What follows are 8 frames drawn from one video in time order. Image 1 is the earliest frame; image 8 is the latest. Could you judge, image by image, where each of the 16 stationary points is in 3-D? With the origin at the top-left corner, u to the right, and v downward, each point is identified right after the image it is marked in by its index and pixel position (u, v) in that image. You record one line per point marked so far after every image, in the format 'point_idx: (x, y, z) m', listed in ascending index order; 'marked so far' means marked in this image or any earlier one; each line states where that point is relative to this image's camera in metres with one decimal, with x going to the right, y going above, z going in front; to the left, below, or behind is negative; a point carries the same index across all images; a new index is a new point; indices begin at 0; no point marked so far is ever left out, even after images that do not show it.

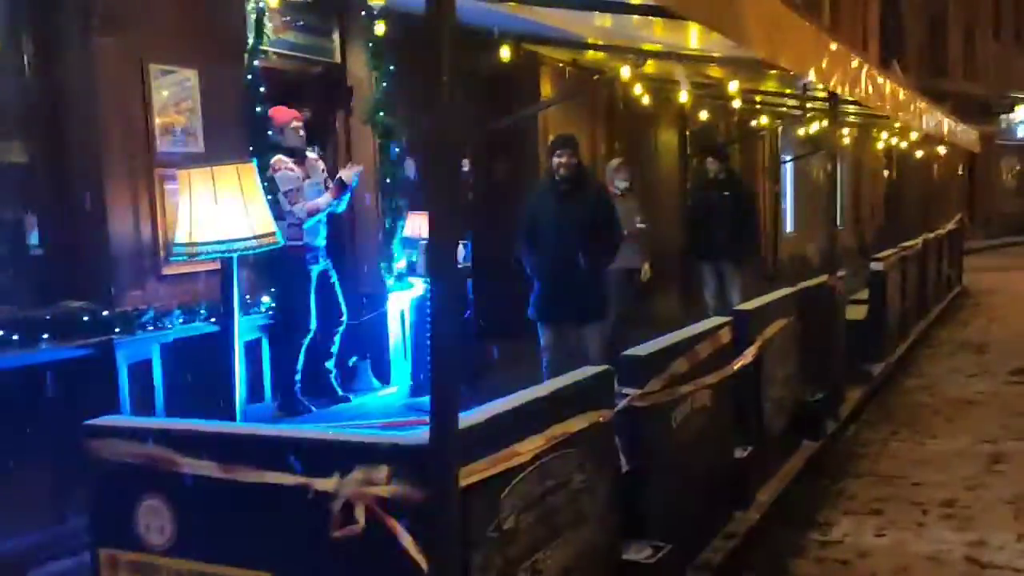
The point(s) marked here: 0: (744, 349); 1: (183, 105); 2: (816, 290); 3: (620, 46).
0: (+1.2, -0.3, +4.7) m
1: (-1.9, +1.1, +5.4) m
2: (+2.0, 0.0, +6.3) m
3: (+0.8, +1.8, +6.9) m
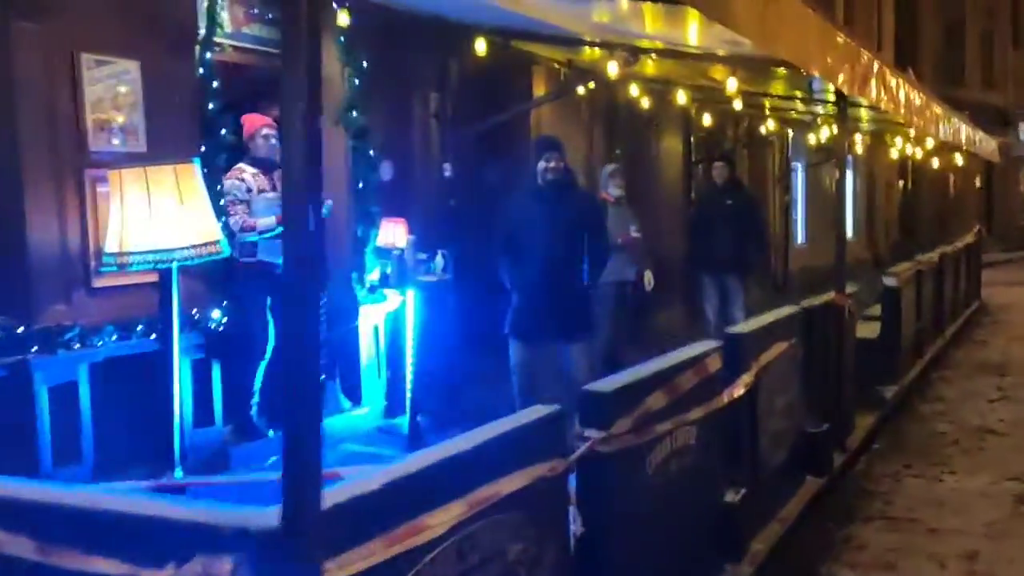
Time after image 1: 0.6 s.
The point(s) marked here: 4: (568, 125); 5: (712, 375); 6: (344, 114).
0: (+1.0, -0.4, +4.2) m
1: (-2.0, +1.0, +4.9) m
2: (+1.9, -0.1, +5.7) m
3: (+0.7, +1.7, +6.4) m
4: (+0.6, +1.6, +9.3) m
5: (+0.8, -0.4, +3.8) m
6: (-1.1, +1.2, +6.4) m
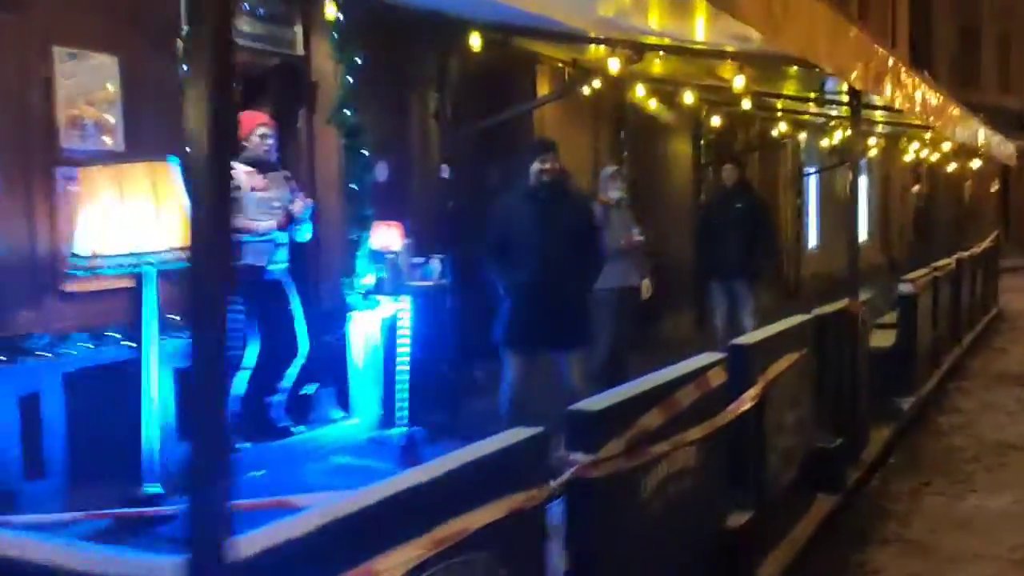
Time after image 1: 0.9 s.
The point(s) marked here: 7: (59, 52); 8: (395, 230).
0: (+1.0, -0.4, +3.9) m
1: (-2.1, +1.0, +4.7) m
2: (+1.9, -0.2, +5.4) m
3: (+0.7, +1.6, +6.1) m
4: (+0.6, +1.5, +9.1) m
5: (+0.8, -0.4, +3.6) m
6: (-1.1, +1.2, +6.2) m
7: (-2.2, +1.1, +4.5) m
8: (-0.8, +0.4, +6.3) m
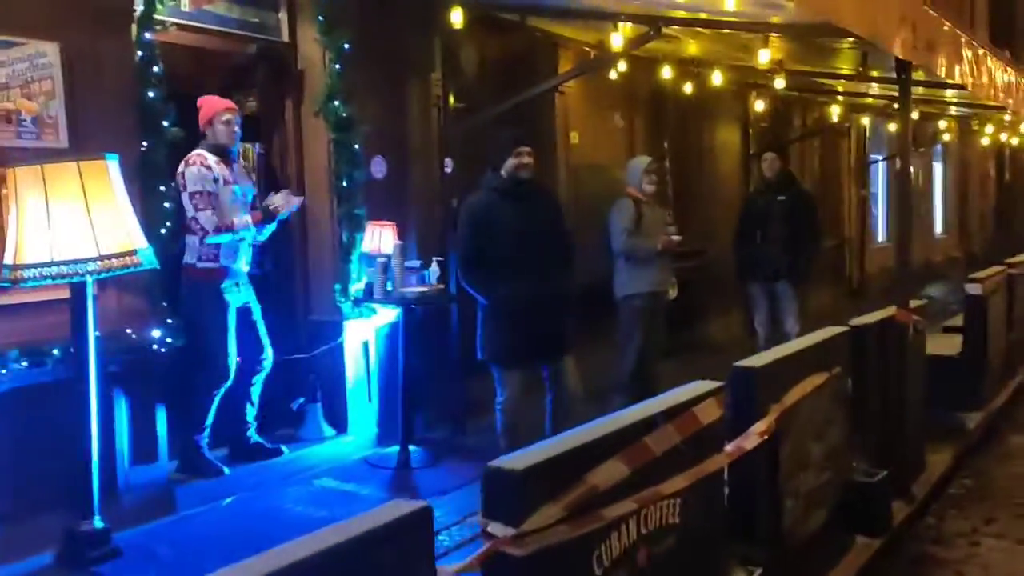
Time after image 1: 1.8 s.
0: (+0.8, -0.5, +3.2) m
1: (-2.2, +0.9, +4.2) m
2: (+1.8, -0.2, +4.7) m
3: (+0.7, +1.6, +5.5) m
4: (+0.8, +1.5, +8.4) m
5: (+0.6, -0.4, +2.9) m
6: (-1.1, +1.1, +5.6) m
7: (-2.3, +1.1, +4.1) m
8: (-0.8, +0.3, +5.7) m
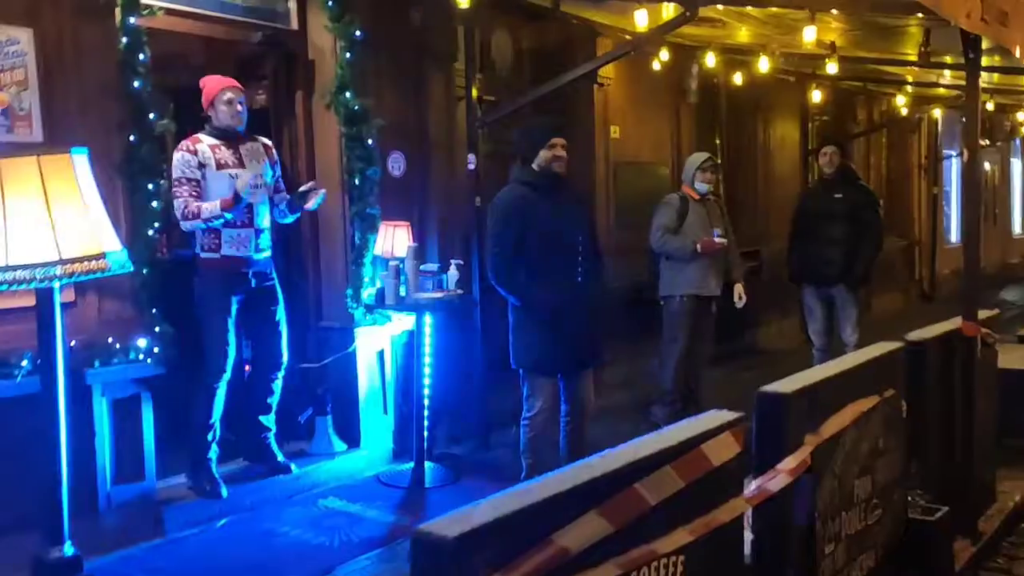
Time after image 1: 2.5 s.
0: (+0.8, -0.5, +2.7) m
1: (-2.1, +0.9, +3.9) m
2: (+1.9, -0.2, +4.1) m
3: (+0.8, +1.6, +5.0) m
4: (+1.1, +1.5, +7.9) m
5: (+0.5, -0.5, +2.4) m
6: (-1.0, +1.1, +5.3) m
7: (-2.3, +1.1, +3.8) m
8: (-0.6, +0.3, +5.3) m
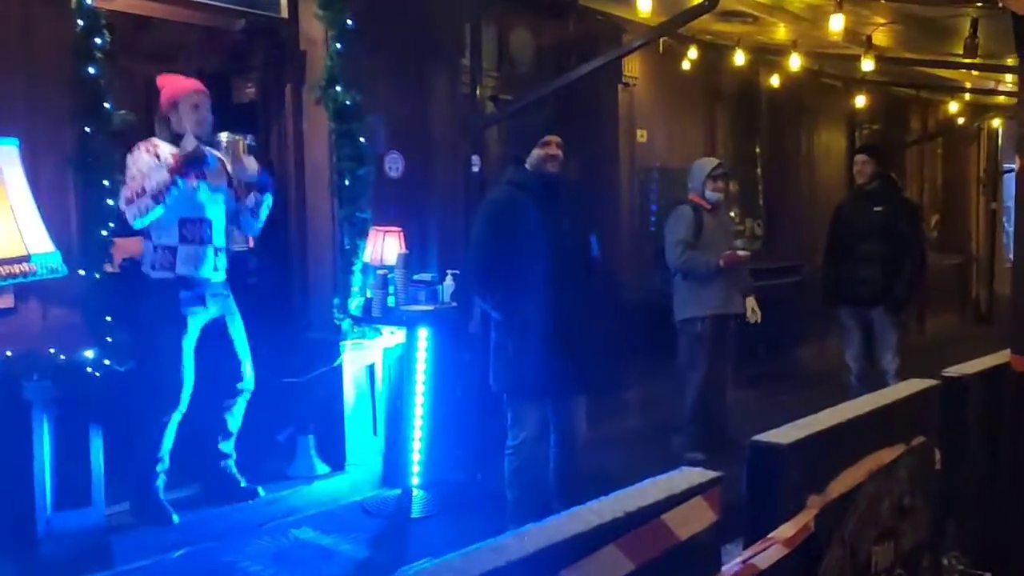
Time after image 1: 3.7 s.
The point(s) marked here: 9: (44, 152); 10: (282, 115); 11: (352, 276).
0: (+0.6, -0.6, +2.2) m
1: (-2.2, +0.9, +3.6) m
2: (+1.8, -0.4, +3.6) m
3: (+0.8, +1.5, +4.5) m
4: (+1.3, +1.4, +7.4) m
5: (+0.4, -0.5, +2.0) m
6: (-1.0, +1.0, +4.9) m
7: (-2.3, +1.0, +3.5) m
8: (-0.6, +0.3, +4.9) m
9: (-1.9, +0.6, +3.9) m
10: (-1.2, +0.9, +5.0) m
11: (-0.9, +0.1, +5.0) m
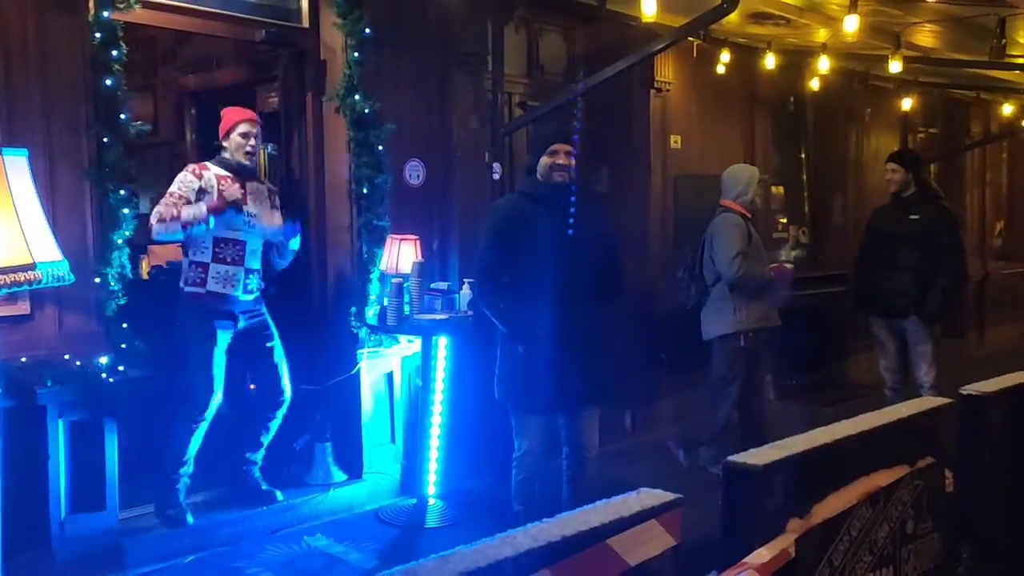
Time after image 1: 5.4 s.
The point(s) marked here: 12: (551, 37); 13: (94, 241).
0: (+0.5, -0.6, +2.1) m
1: (-2.2, +0.8, +3.7) m
2: (+1.8, -0.4, +3.4) m
3: (+0.9, +1.4, +4.4) m
4: (+1.6, +1.3, +7.2) m
5: (+0.3, -0.6, +1.9) m
6: (-0.9, +1.0, +4.9) m
7: (-2.3, +1.0, +3.6) m
8: (-0.5, +0.2, +4.9) m
9: (-1.9, +0.5, +4.0) m
10: (-1.1, +0.9, +5.0) m
11: (-0.8, 0.0, +5.0) m
12: (+0.3, +1.7, +6.4) m
13: (-1.8, +0.2, +4.1) m
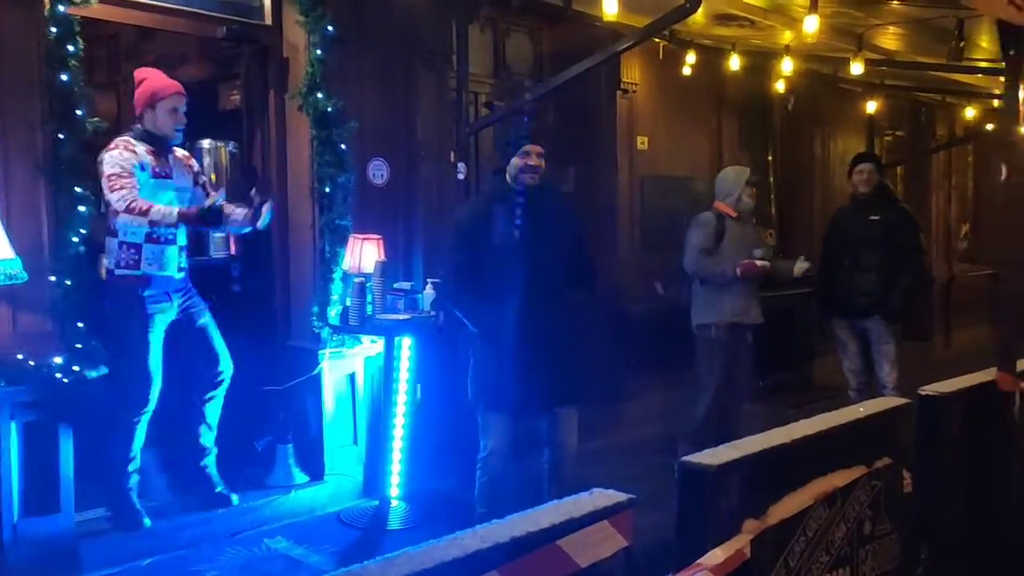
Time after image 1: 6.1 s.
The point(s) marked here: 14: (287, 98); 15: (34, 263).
0: (+0.4, -0.6, +2.1) m
1: (-2.3, +0.9, +3.6) m
2: (+1.7, -0.4, +3.4) m
3: (+0.7, +1.4, +4.4) m
4: (+1.3, +1.3, +7.3) m
5: (+0.2, -0.6, +1.9) m
6: (-1.1, +1.0, +4.8) m
7: (-2.5, +1.0, +3.5) m
8: (-0.7, +0.2, +4.8) m
9: (-2.1, +0.6, +3.9) m
10: (-1.3, +0.9, +5.0) m
11: (-1.0, 0.0, +5.0) m
12: (0.0, +1.7, +6.3) m
13: (-2.0, +0.2, +4.0) m
14: (-1.2, +1.0, +4.9) m
15: (-2.0, +0.1, +3.9) m
